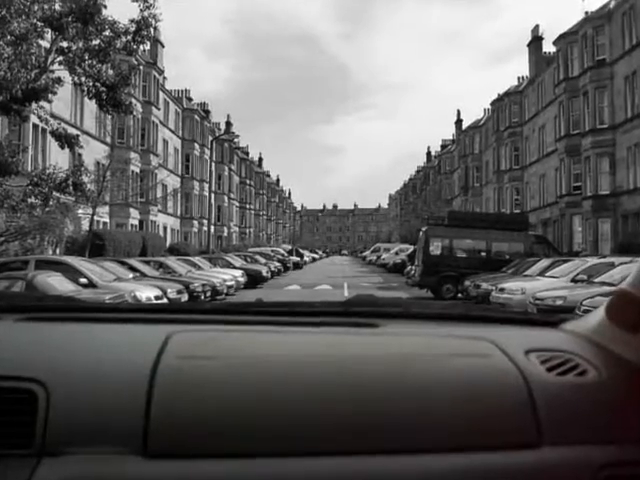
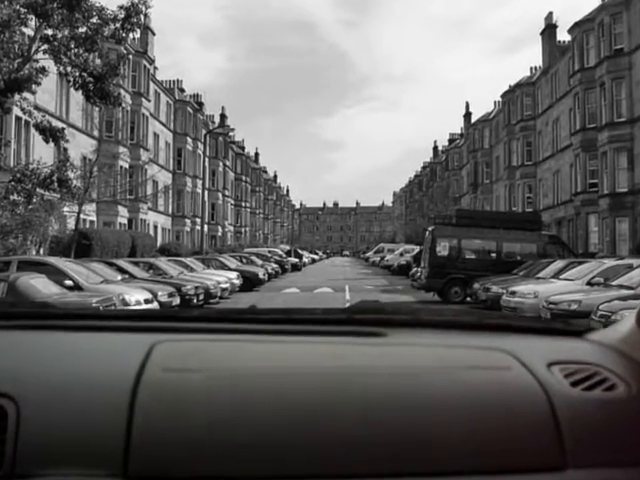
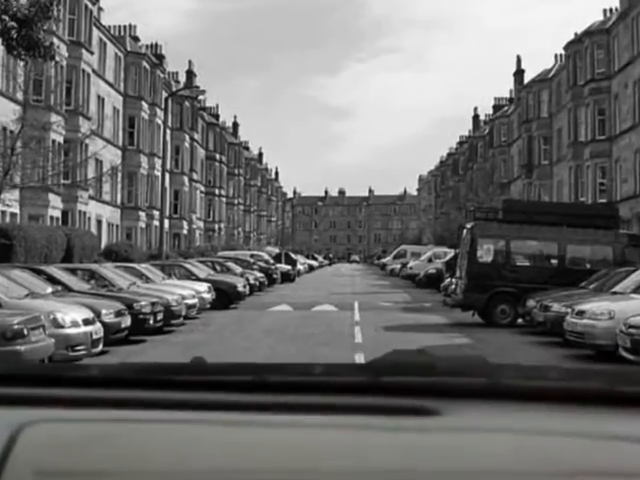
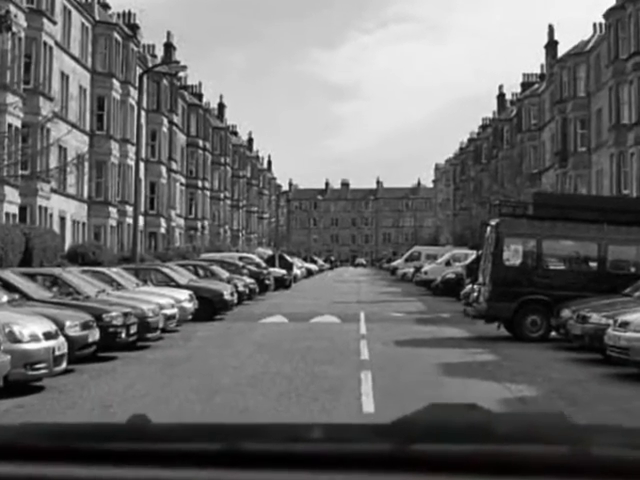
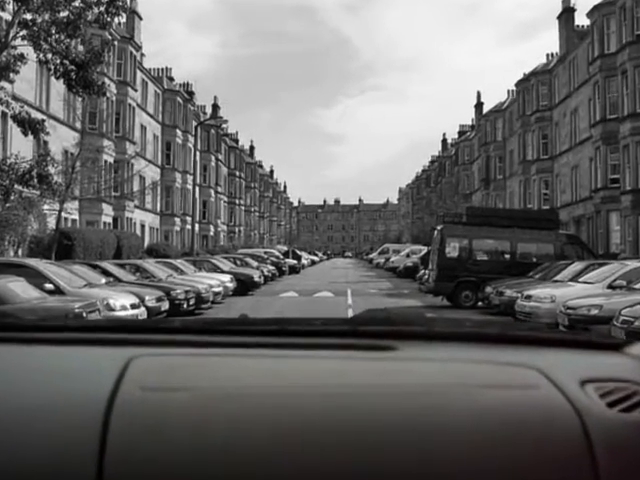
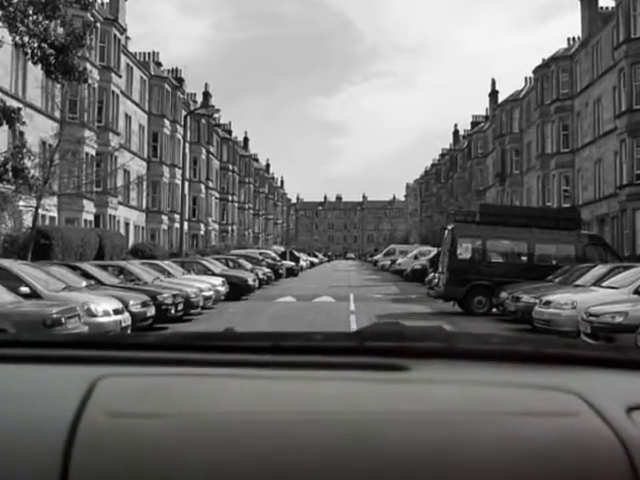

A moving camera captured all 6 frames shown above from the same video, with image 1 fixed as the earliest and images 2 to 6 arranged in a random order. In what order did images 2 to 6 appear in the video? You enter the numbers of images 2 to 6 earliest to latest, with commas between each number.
2, 5, 6, 3, 4
